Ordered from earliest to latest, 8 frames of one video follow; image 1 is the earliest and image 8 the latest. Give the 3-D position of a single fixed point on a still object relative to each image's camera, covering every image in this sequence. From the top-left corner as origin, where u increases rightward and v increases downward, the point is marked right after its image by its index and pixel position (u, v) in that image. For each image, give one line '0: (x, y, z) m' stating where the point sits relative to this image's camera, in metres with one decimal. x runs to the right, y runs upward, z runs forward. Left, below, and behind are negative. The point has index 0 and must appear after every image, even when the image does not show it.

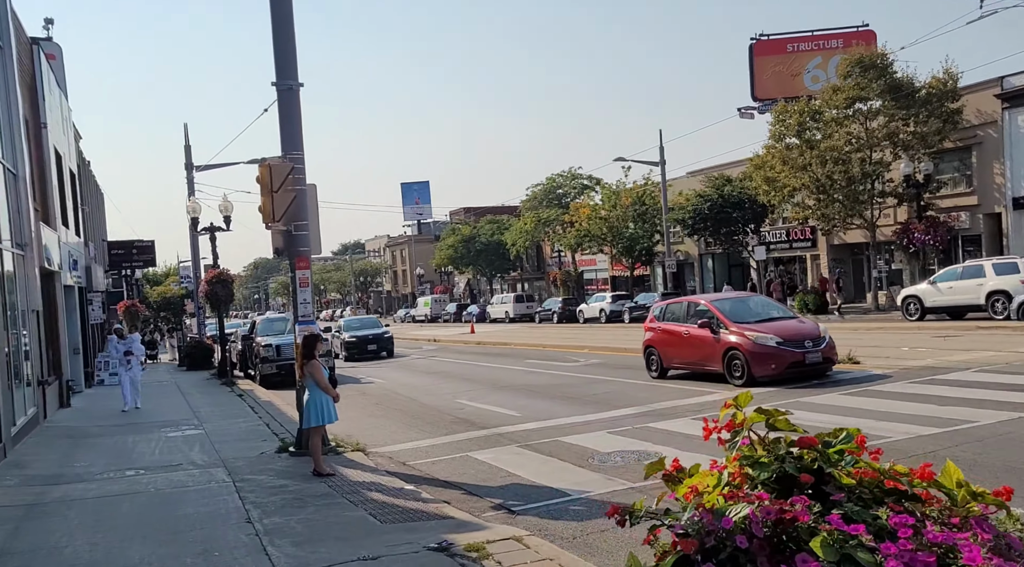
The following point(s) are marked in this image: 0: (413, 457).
0: (-1.2, -2.2, +11.1) m
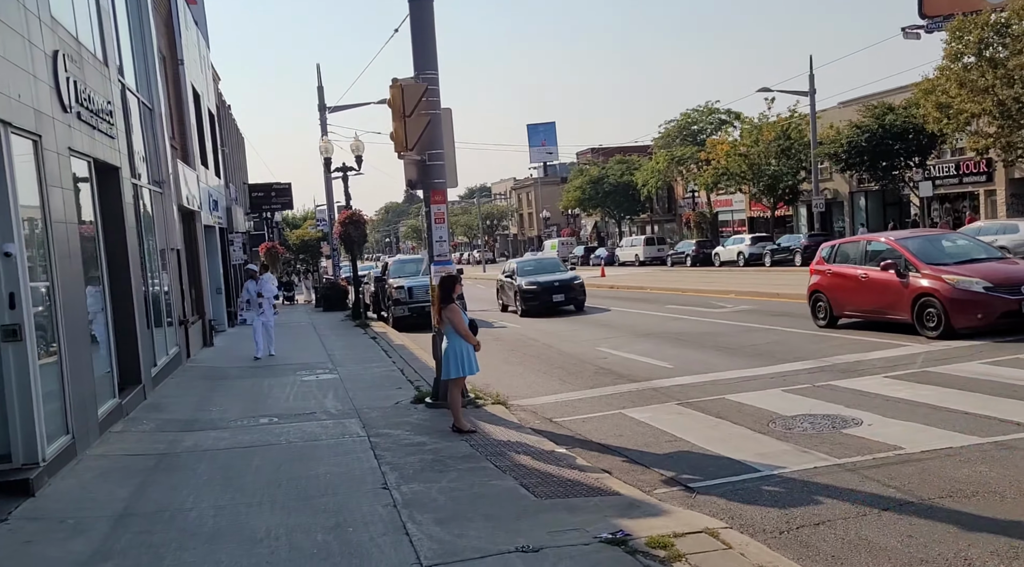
0: (+0.6, -1.5, +10.0) m
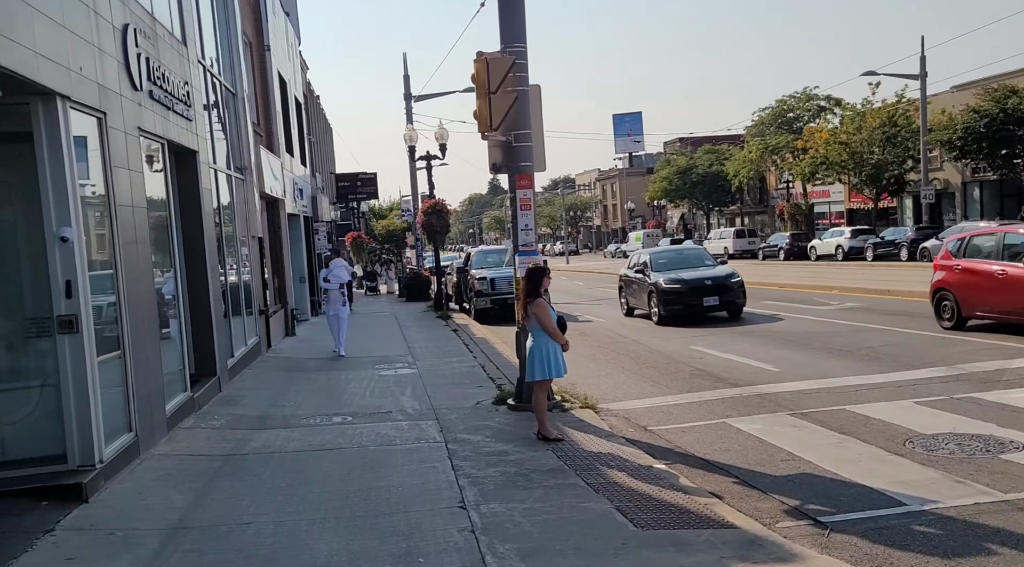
0: (+1.5, -1.4, +9.1) m
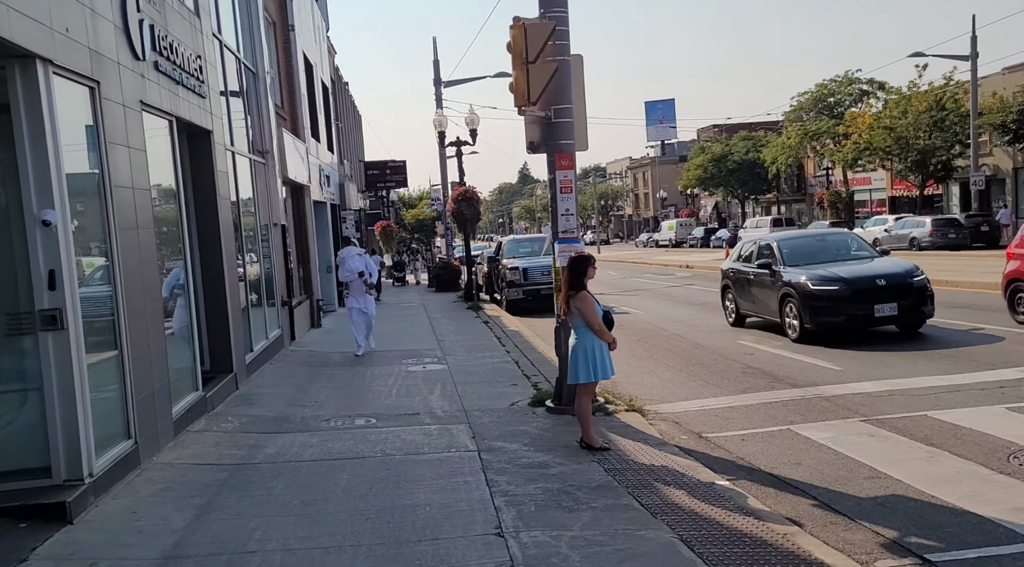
0: (+1.9, -1.3, +8.2) m
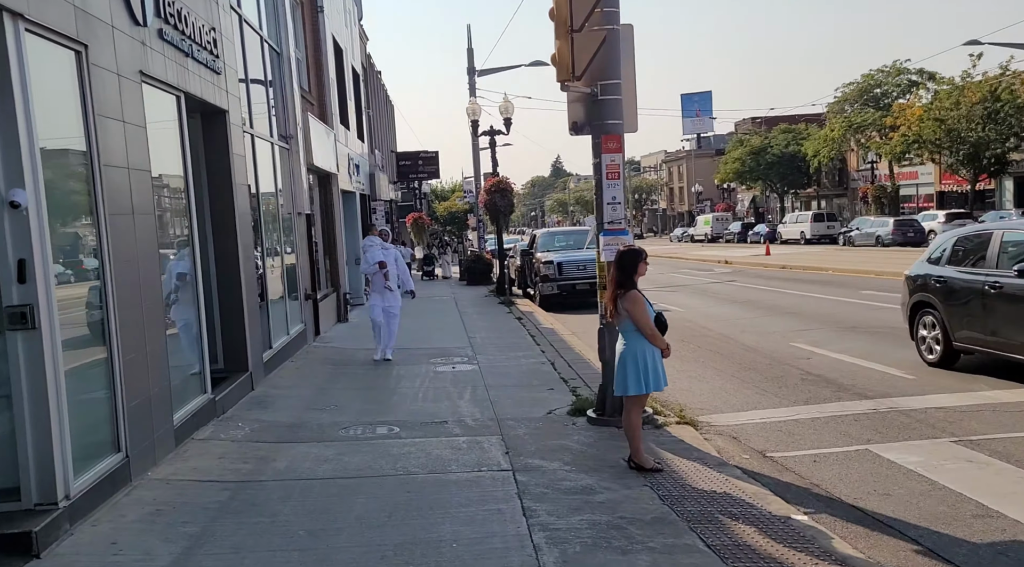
0: (+2.2, -1.3, +7.3) m
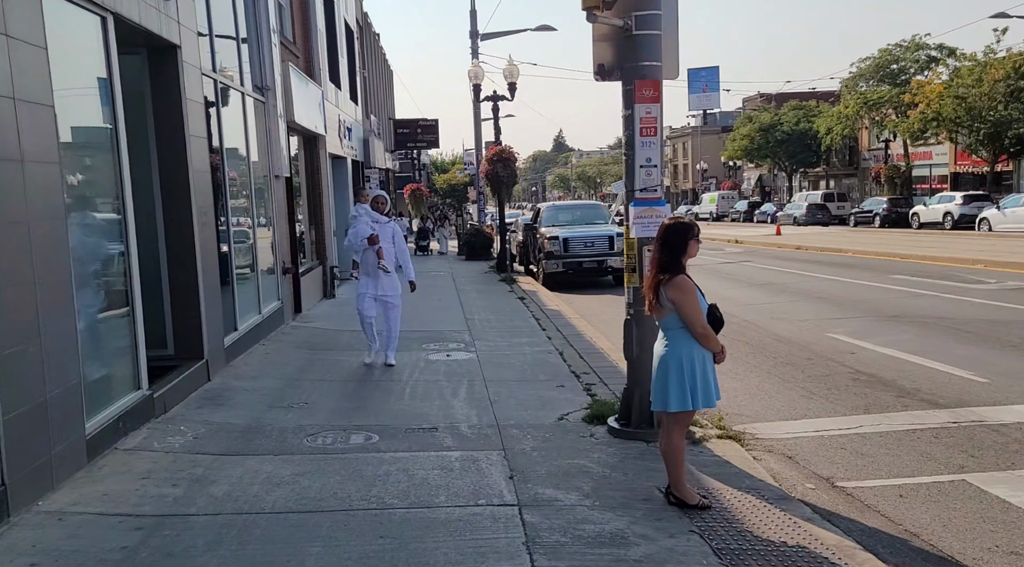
0: (+2.2, -1.2, +5.9) m
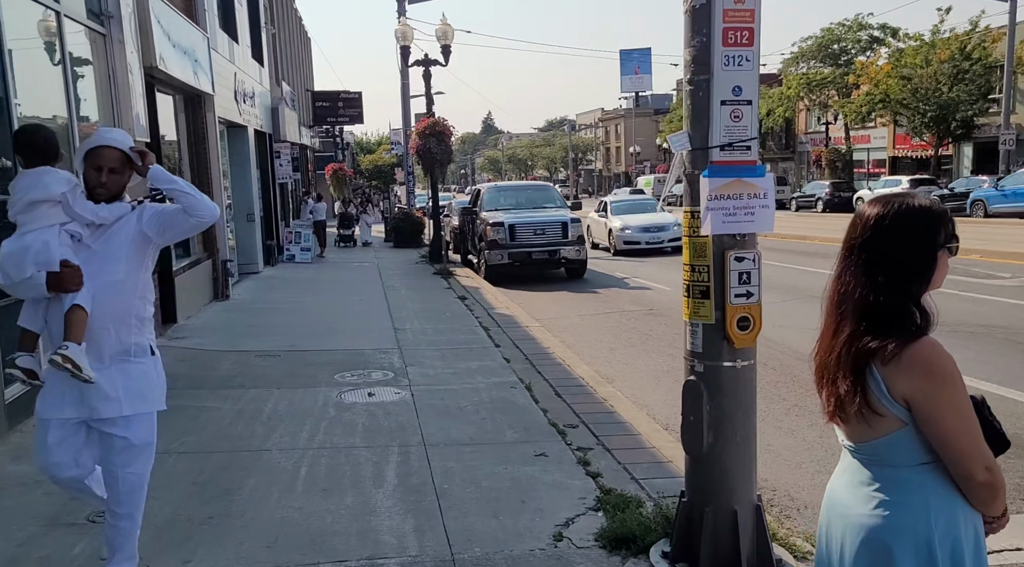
0: (+2.1, -1.4, +3.2) m
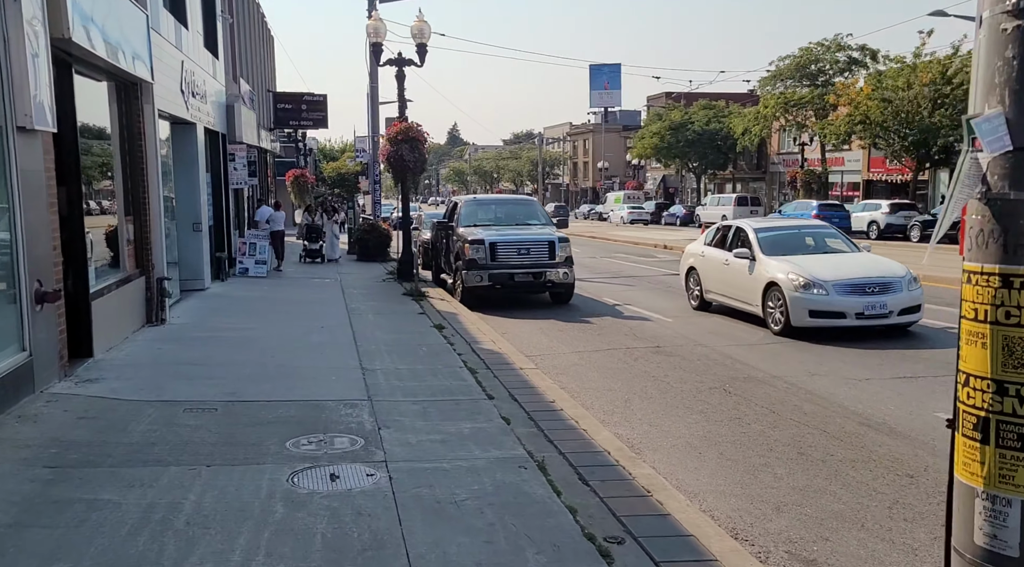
0: (+2.4, -1.7, +1.5) m
